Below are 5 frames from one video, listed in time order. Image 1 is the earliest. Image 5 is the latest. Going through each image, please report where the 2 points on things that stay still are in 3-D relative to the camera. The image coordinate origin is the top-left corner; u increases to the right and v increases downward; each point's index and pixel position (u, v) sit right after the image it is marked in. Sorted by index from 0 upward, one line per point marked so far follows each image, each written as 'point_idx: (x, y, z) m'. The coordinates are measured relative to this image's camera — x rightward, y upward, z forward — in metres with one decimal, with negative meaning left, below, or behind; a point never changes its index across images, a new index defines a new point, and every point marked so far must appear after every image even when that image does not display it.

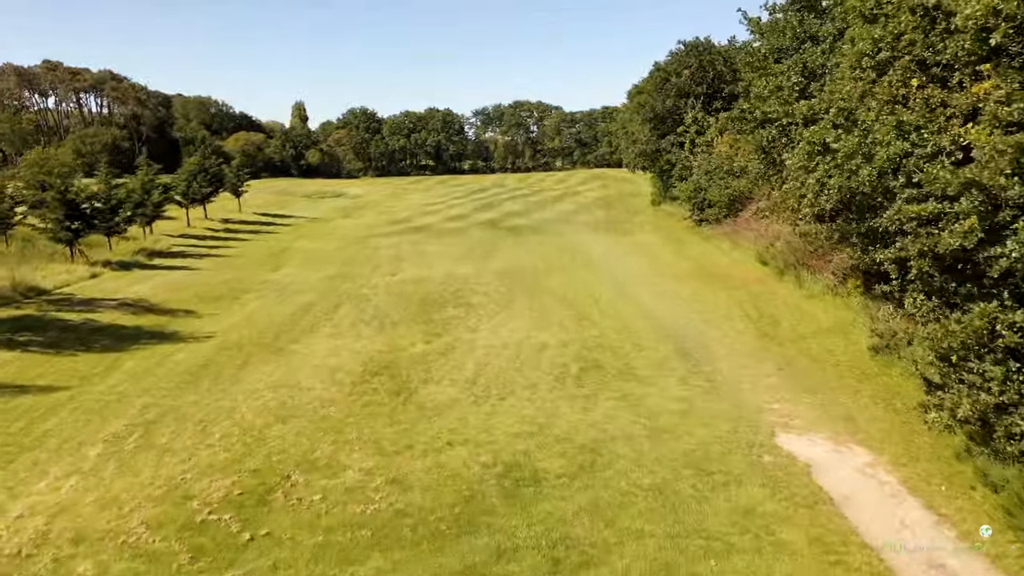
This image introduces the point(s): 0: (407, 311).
0: (-2.5, -0.5, +19.4) m
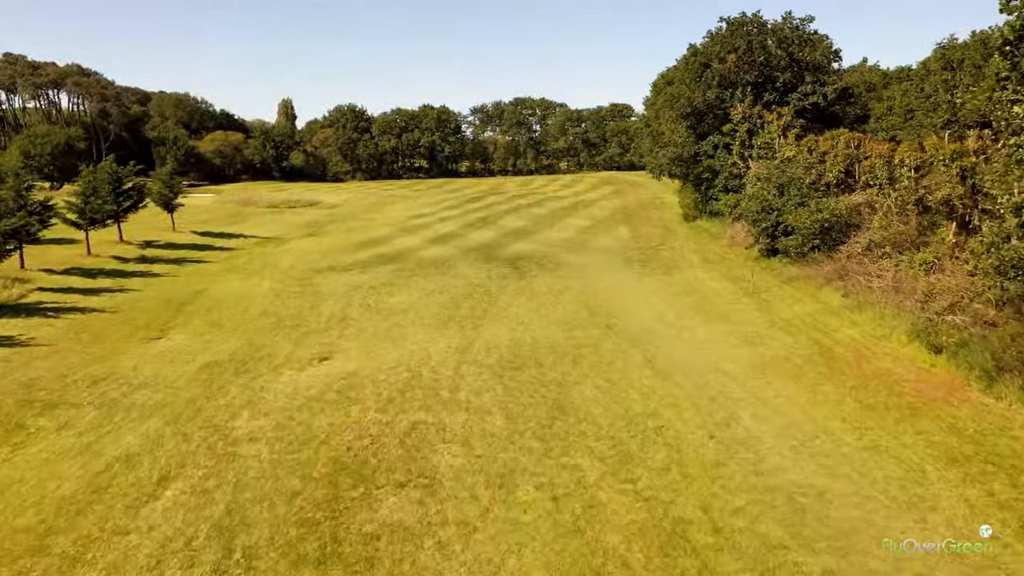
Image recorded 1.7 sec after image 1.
0: (-2.4, -2.4, +9.3) m
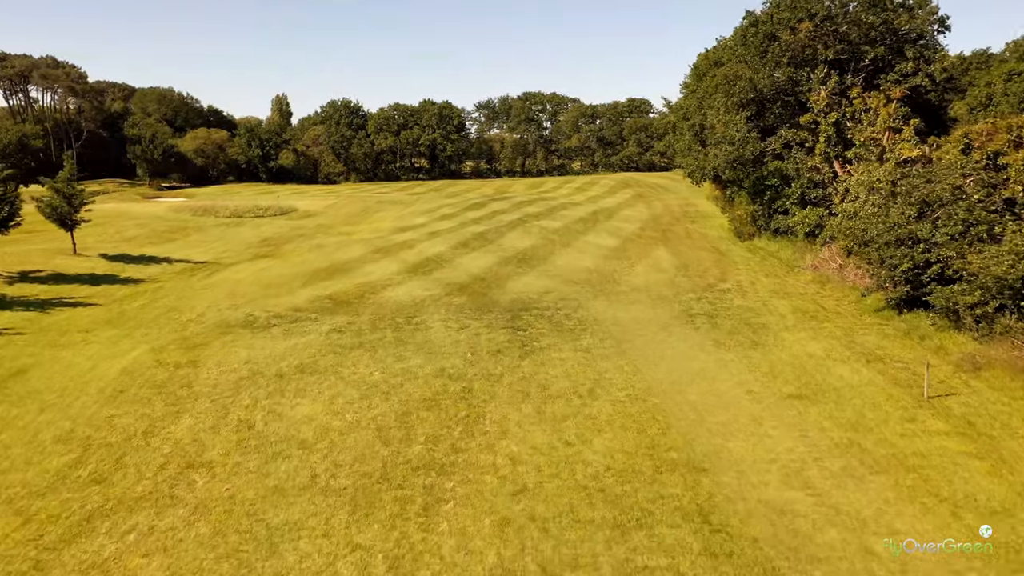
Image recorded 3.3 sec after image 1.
0: (-2.6, -4.0, -0.4) m
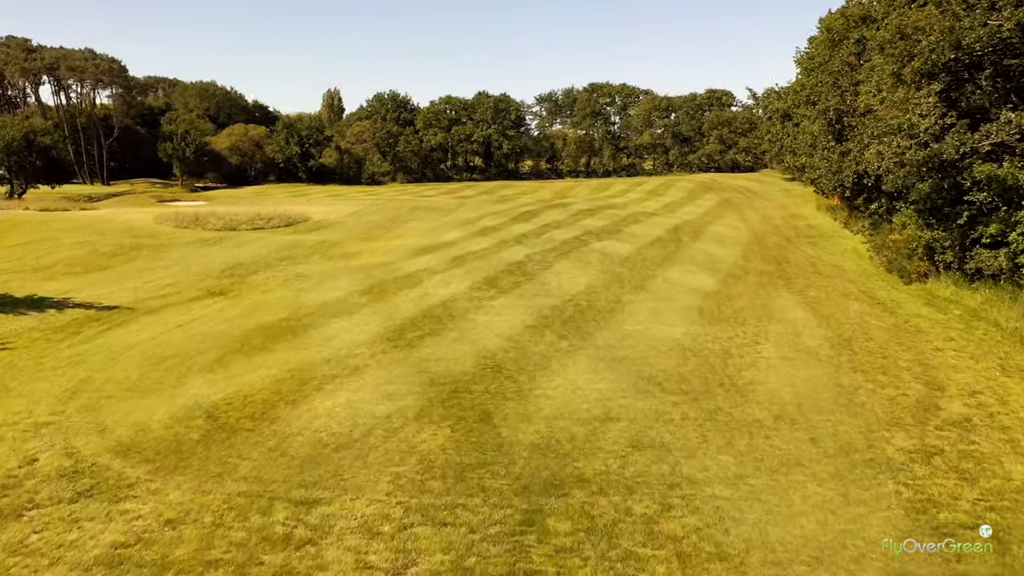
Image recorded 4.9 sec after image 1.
0: (-4.2, -5.7, -11.1) m
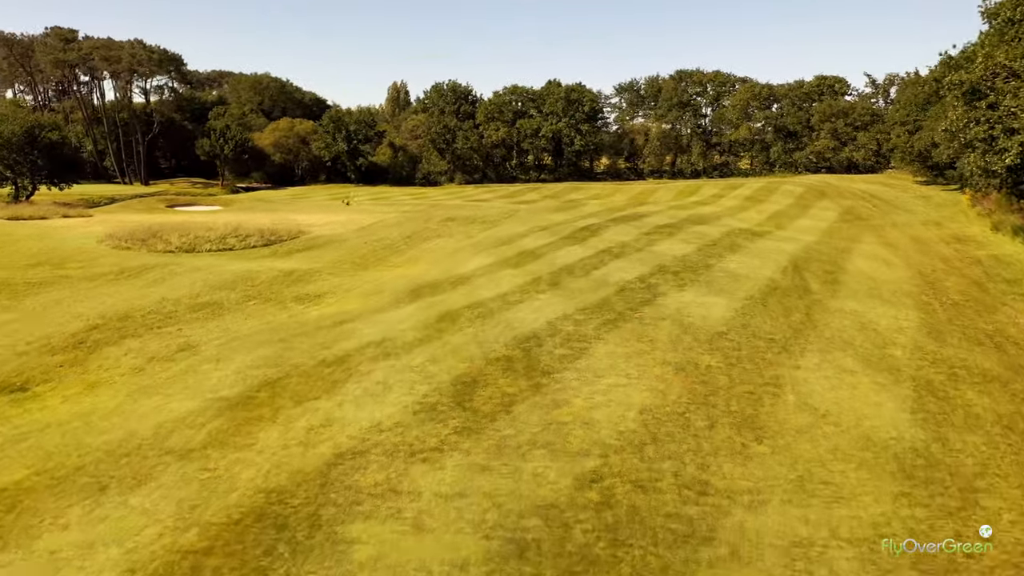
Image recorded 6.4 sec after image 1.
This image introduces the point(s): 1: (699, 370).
0: (-8.2, -7.6, -22.4) m
1: (+3.2, -1.4, +14.1) m
